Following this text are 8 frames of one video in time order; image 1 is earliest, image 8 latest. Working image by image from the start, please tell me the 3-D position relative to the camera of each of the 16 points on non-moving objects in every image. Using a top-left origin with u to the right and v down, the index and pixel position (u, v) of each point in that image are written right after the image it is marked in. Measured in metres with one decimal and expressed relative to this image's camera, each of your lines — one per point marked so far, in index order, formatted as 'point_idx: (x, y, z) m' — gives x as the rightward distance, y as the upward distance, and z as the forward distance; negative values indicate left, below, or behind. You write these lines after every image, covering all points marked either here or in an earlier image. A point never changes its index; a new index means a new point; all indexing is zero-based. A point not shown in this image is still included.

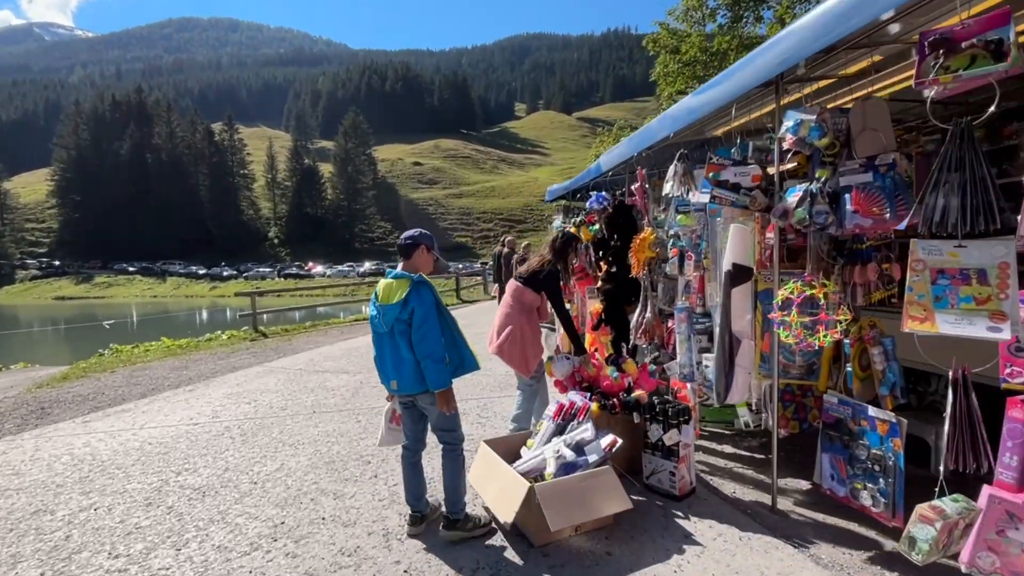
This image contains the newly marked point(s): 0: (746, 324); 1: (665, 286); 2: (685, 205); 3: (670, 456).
0: (+1.8, -0.3, +3.7) m
1: (+1.7, 0.0, +5.5) m
2: (+1.7, +0.8, +4.5) m
3: (+1.2, -1.3, +3.7) m
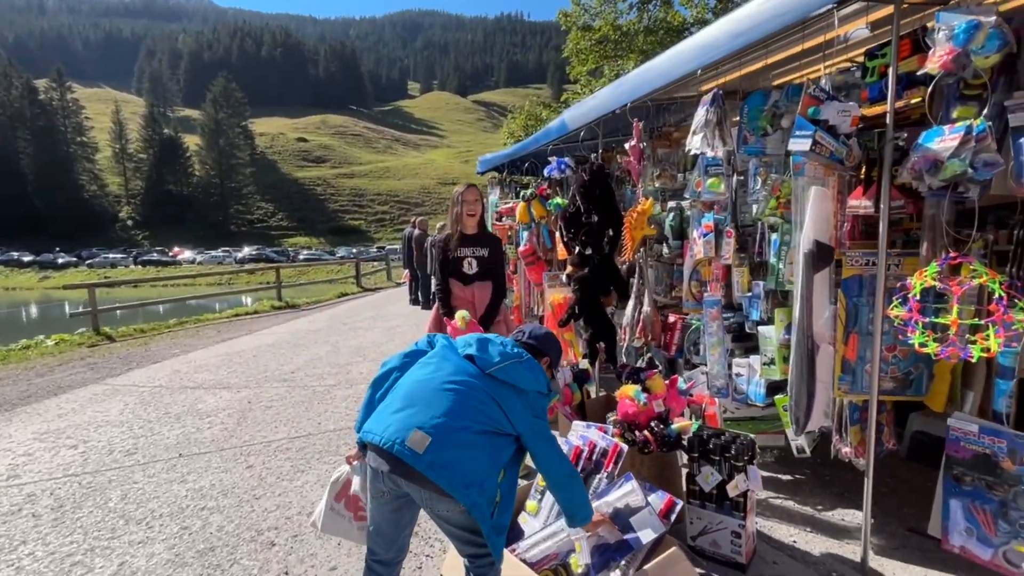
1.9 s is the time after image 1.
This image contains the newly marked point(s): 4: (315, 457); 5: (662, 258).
0: (+1.8, -0.2, +2.7) m
1: (+1.4, +0.2, +4.4) m
2: (+1.5, +0.9, +3.5) m
3: (+1.2, -1.2, +2.7) m
4: (-1.8, -1.6, +4.5) m
5: (+1.4, +0.3, +4.3) m
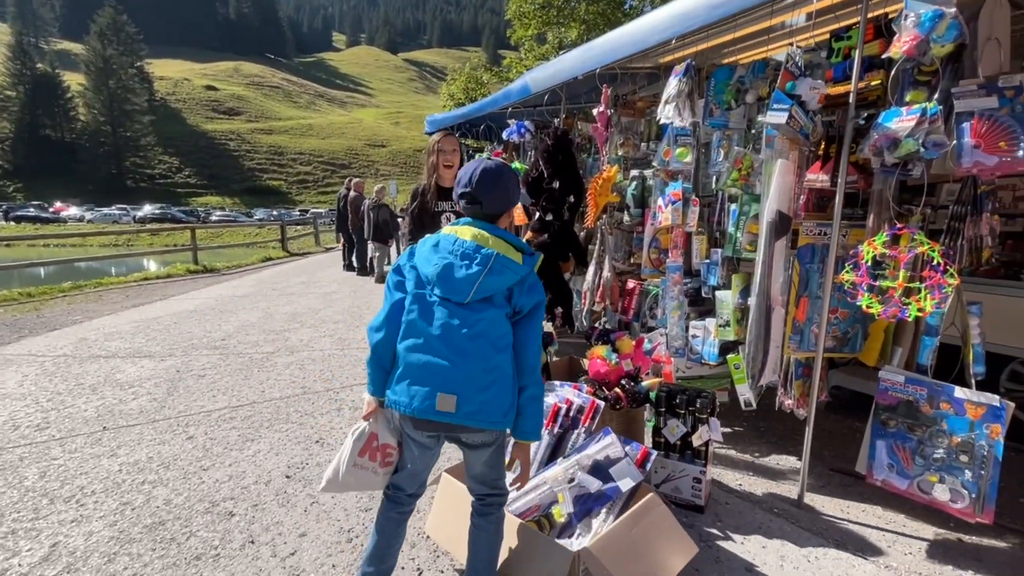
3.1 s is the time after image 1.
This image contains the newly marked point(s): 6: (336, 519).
0: (+1.7, 0.0, +3.0) m
1: (+1.0, +0.5, +4.6) m
2: (+1.3, +1.2, +3.6) m
3: (+1.1, -1.0, +2.9) m
4: (-2.2, -1.2, +4.2) m
5: (+1.0, +0.6, +4.5) m
6: (-1.1, -1.5, +3.0) m
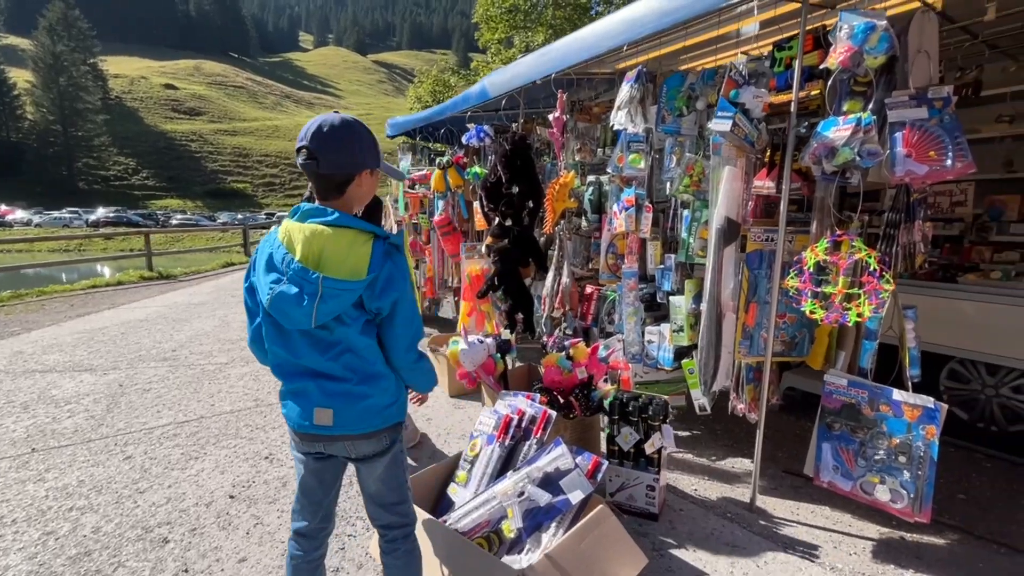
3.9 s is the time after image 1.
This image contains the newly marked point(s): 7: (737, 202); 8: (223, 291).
0: (+1.4, 0.0, +3.0) m
1: (+0.6, +0.4, +4.5) m
2: (+0.9, +1.1, +3.6) m
3: (+0.8, -1.1, +2.9) m
4: (-2.6, -1.3, +4.0) m
5: (+0.6, +0.5, +4.5) m
6: (-1.4, -1.5, +2.9) m
7: (+1.4, +0.5, +2.9) m
8: (-6.9, -0.1, +11.4) m
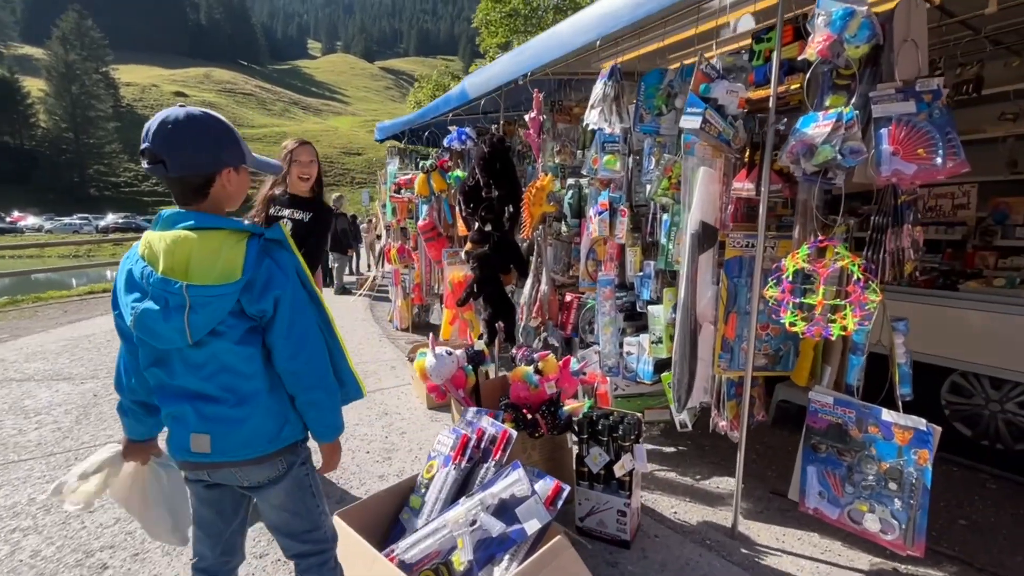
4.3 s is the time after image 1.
0: (+1.1, -0.1, +2.8) m
1: (+0.4, +0.4, +4.4) m
2: (+0.7, +1.1, +3.5) m
3: (+0.6, -1.1, +2.7) m
4: (-2.8, -1.4, +3.9) m
5: (+0.4, +0.5, +4.3) m
6: (-1.6, -1.6, +2.7) m
7: (+1.1, +0.5, +2.7) m
8: (-7.0, -0.2, +11.3) m
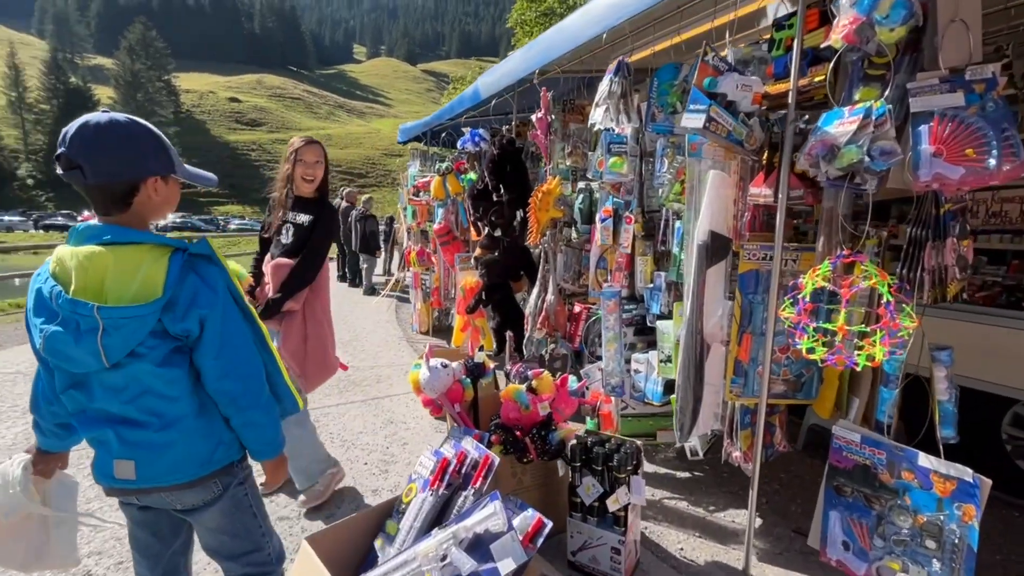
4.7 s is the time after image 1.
0: (+1.1, -0.2, +2.5) m
1: (+0.5, +0.3, +4.1) m
2: (+0.7, +1.0, +3.2) m
3: (+0.5, -1.2, +2.4) m
4: (-2.8, -1.4, +3.9) m
5: (+0.5, +0.4, +4.0) m
6: (-1.7, -1.6, +2.6) m
7: (+1.1, +0.4, +2.4) m
8: (-6.4, -0.2, +11.6) m
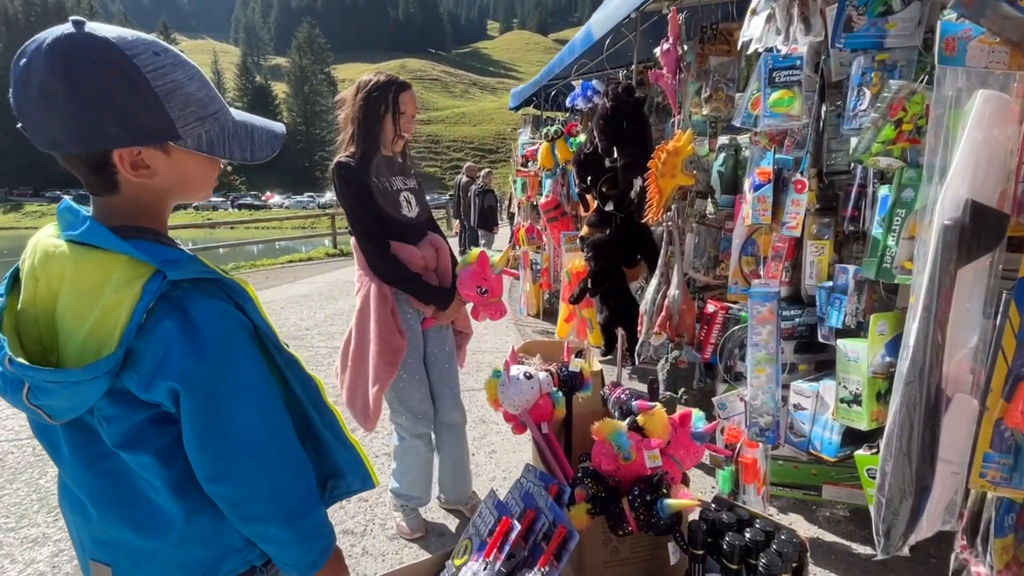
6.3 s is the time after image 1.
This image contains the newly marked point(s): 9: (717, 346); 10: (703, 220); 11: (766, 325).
0: (+1.4, -0.2, +1.4) m
1: (+1.2, +0.3, +3.2) m
2: (+1.3, +1.0, +2.1) m
3: (+0.8, -1.2, +1.6) m
4: (-2.0, -1.3, +3.9) m
5: (+1.2, +0.4, +3.1) m
6: (-1.3, -1.6, +2.4) m
7: (+1.4, +0.3, +1.3) m
8: (-3.5, +0.5, +12.2) m
9: (+1.3, -0.3, +2.9) m
10: (+1.2, +0.4, +3.1) m
11: (+1.2, -0.2, +2.3) m
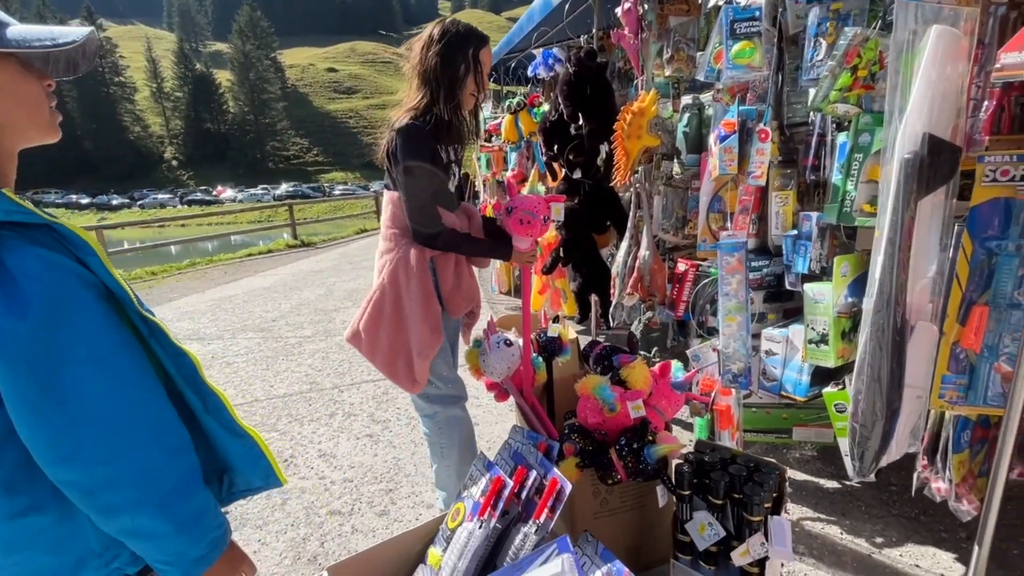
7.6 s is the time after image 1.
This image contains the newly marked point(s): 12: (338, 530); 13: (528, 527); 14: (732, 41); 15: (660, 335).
0: (+1.3, 0.0, +1.5) m
1: (+1.0, +0.6, +3.2) m
2: (+1.1, +1.2, +2.2) m
3: (+0.8, -1.0, +1.7) m
4: (-2.1, -1.2, +3.8) m
5: (+1.0, +0.7, +3.1) m
6: (-1.3, -1.5, +2.3) m
7: (+1.3, +0.6, +1.4) m
8: (-4.3, +0.7, +11.9) m
9: (+1.1, -0.1, +3.0) m
10: (+1.0, +0.7, +3.1) m
11: (+1.1, +0.1, +2.3) m
12: (-1.0, -1.3, +2.6) m
13: (+0.1, -0.8, +1.7) m
14: (+1.0, +1.1, +2.2) m
15: (+1.1, -0.3, +3.5) m
